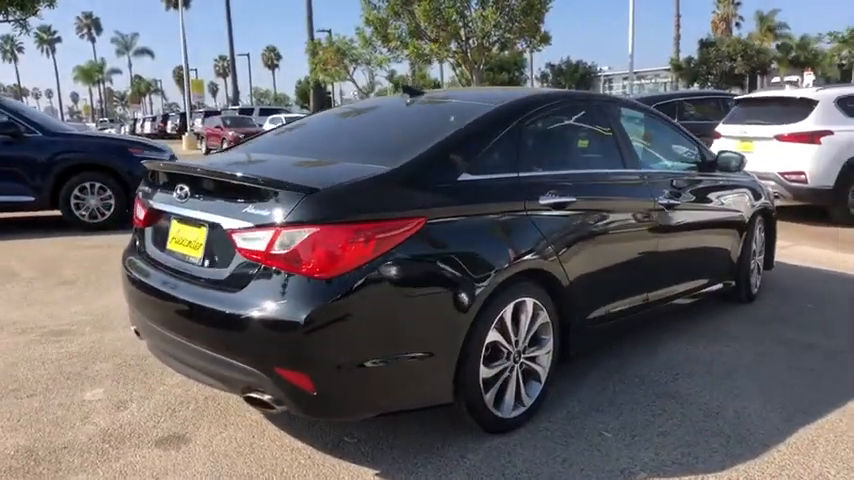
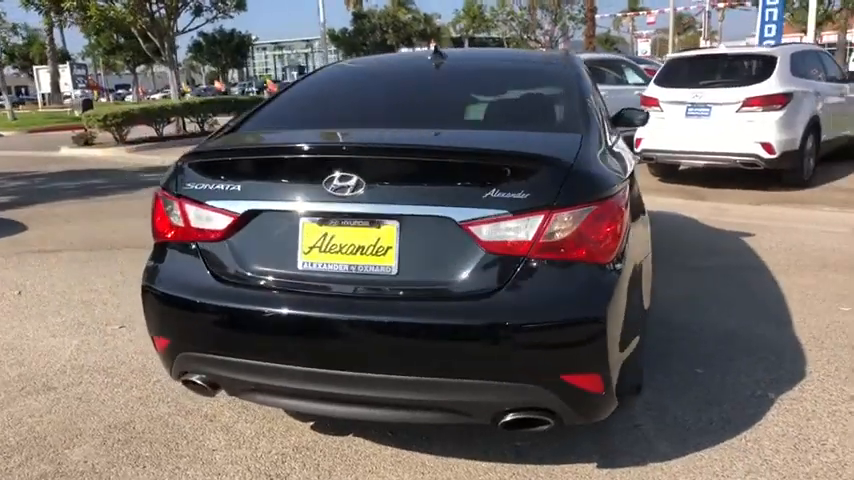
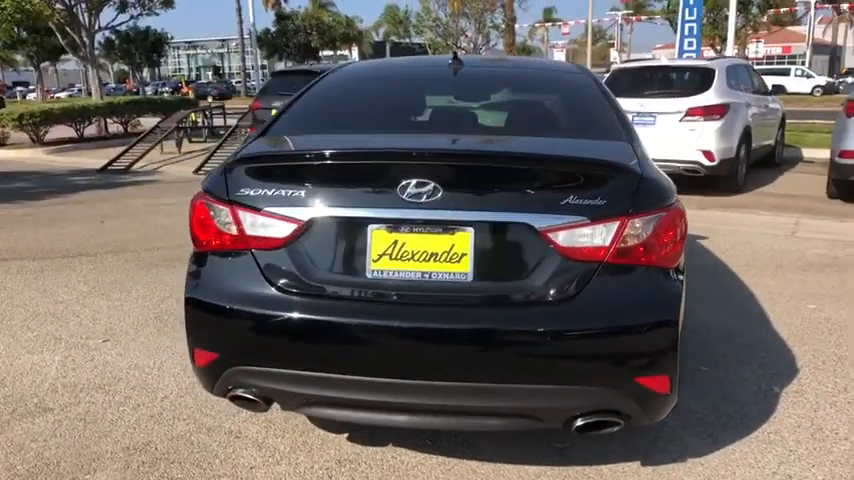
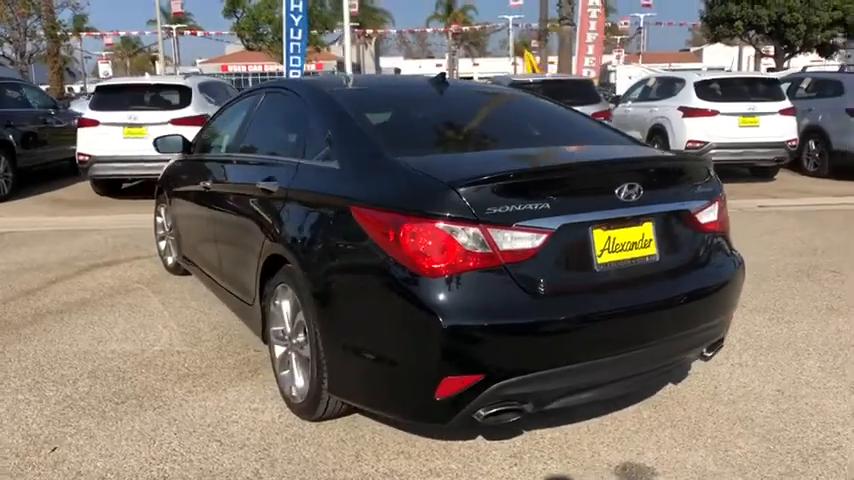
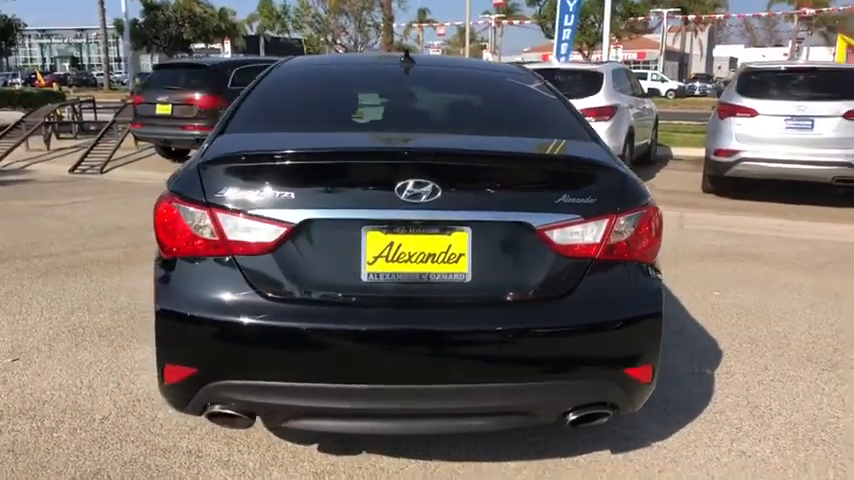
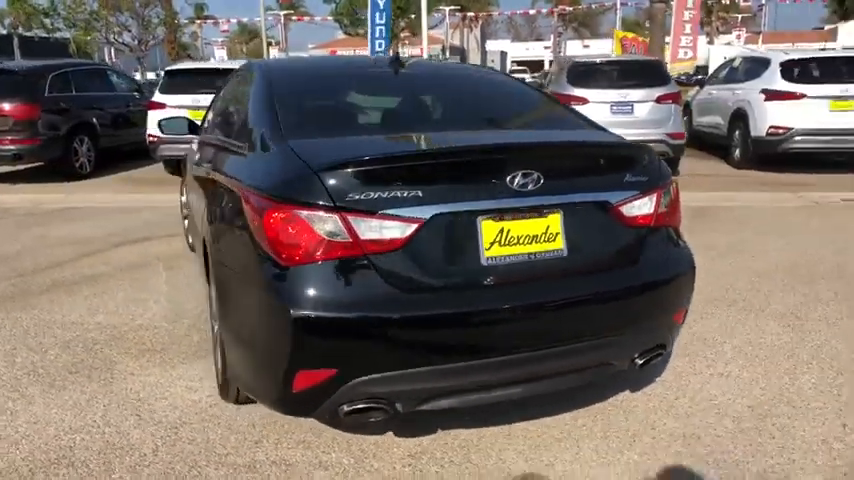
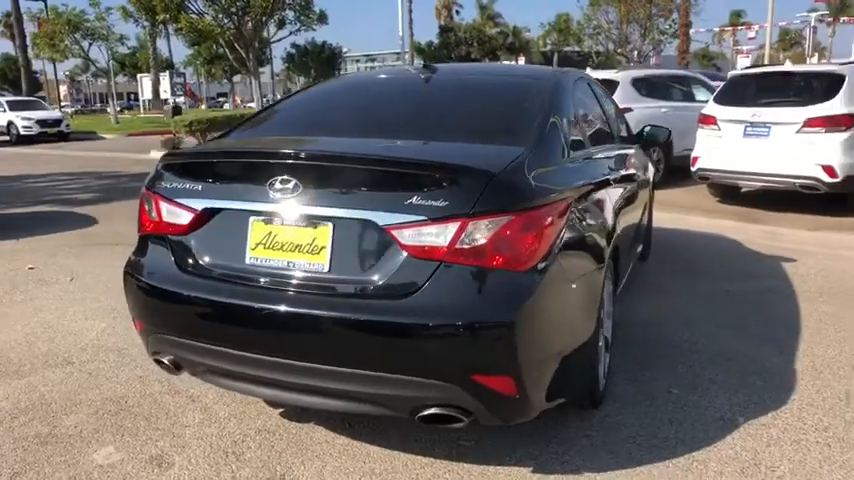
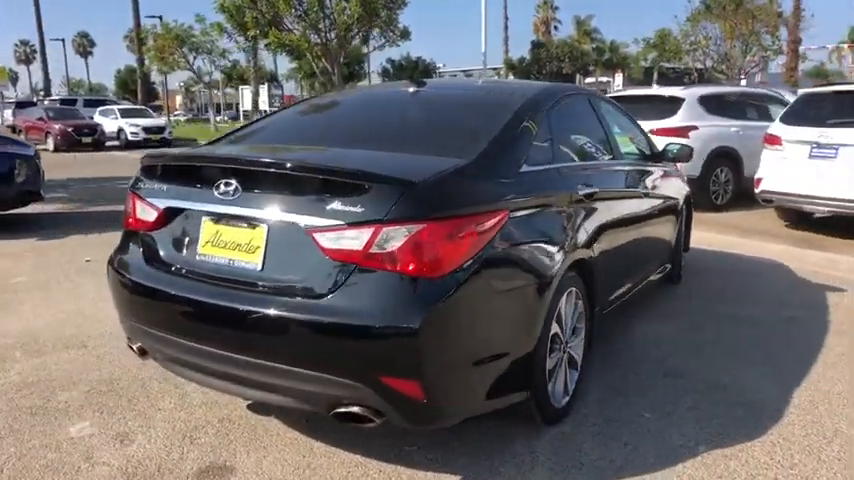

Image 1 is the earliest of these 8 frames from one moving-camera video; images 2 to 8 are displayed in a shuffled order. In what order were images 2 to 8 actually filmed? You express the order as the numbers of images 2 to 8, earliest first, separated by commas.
8, 7, 2, 3, 5, 6, 4
